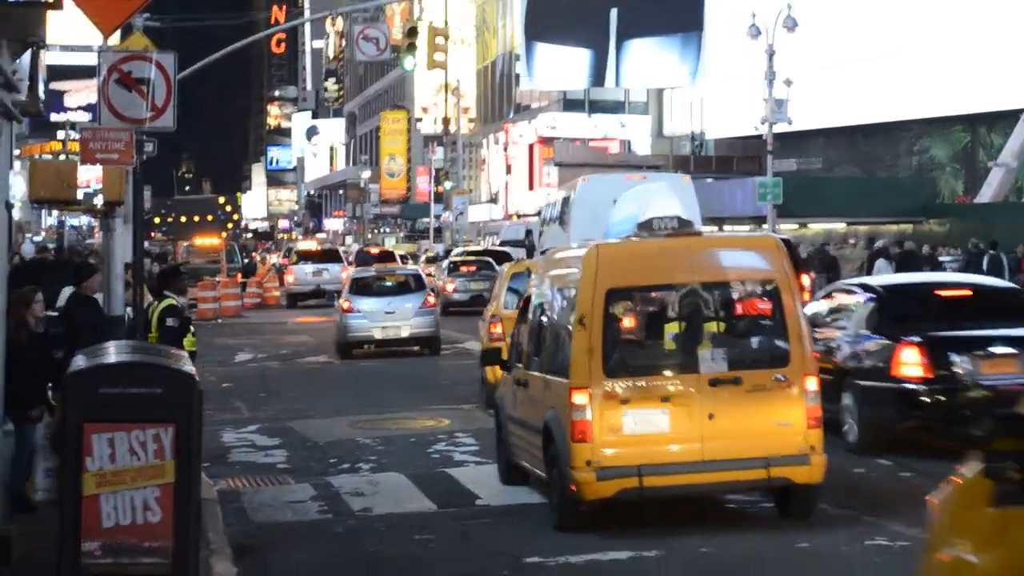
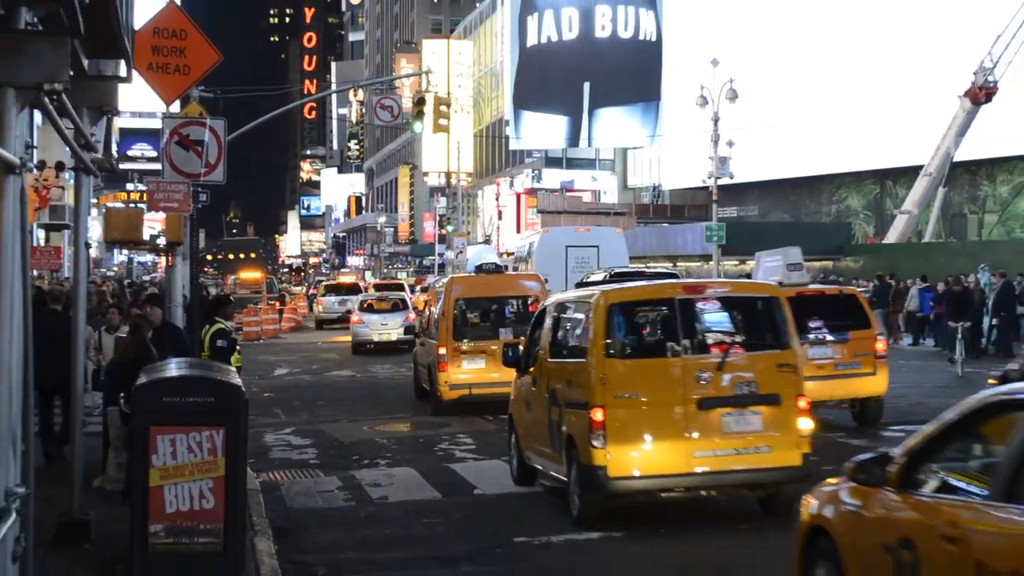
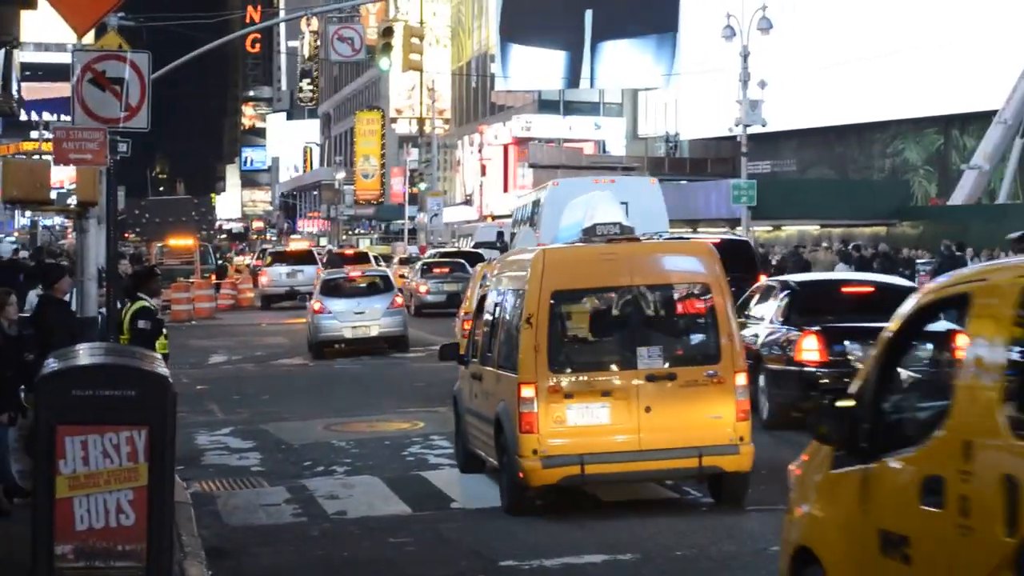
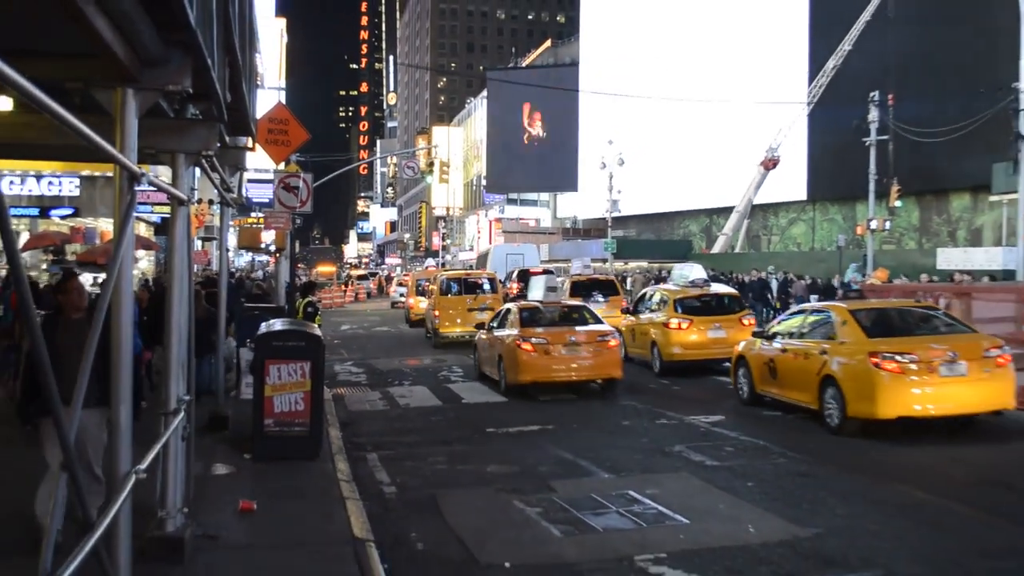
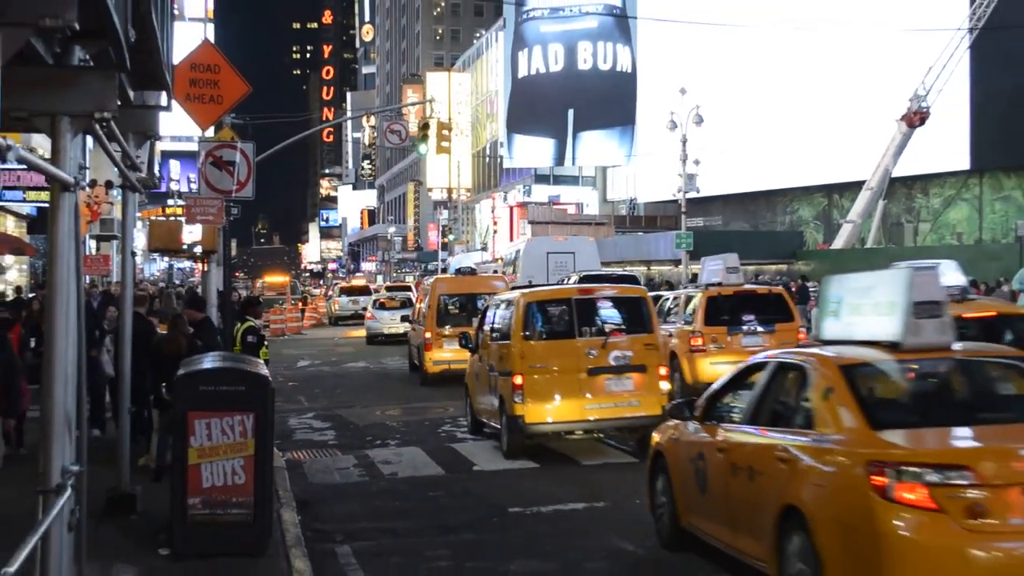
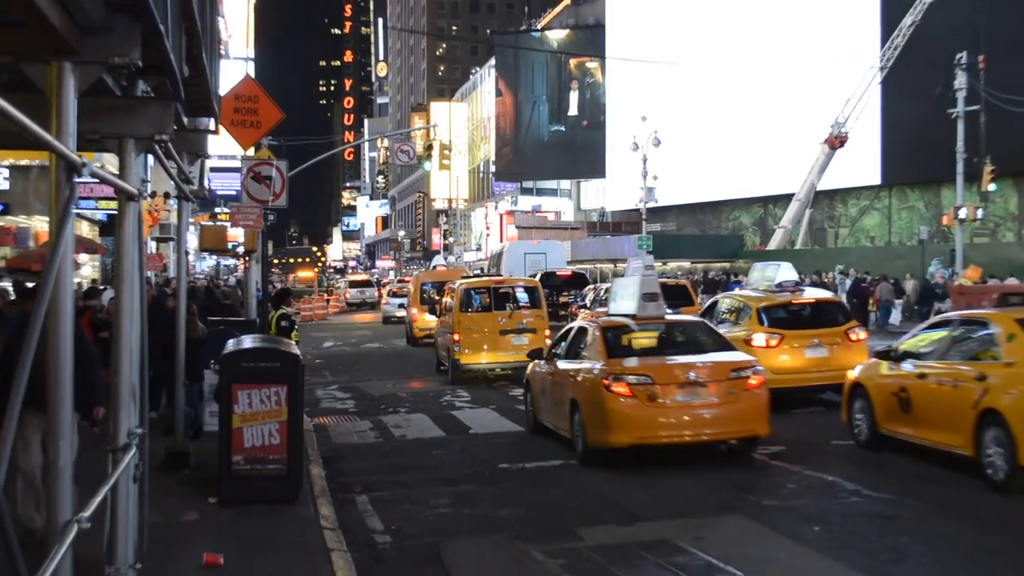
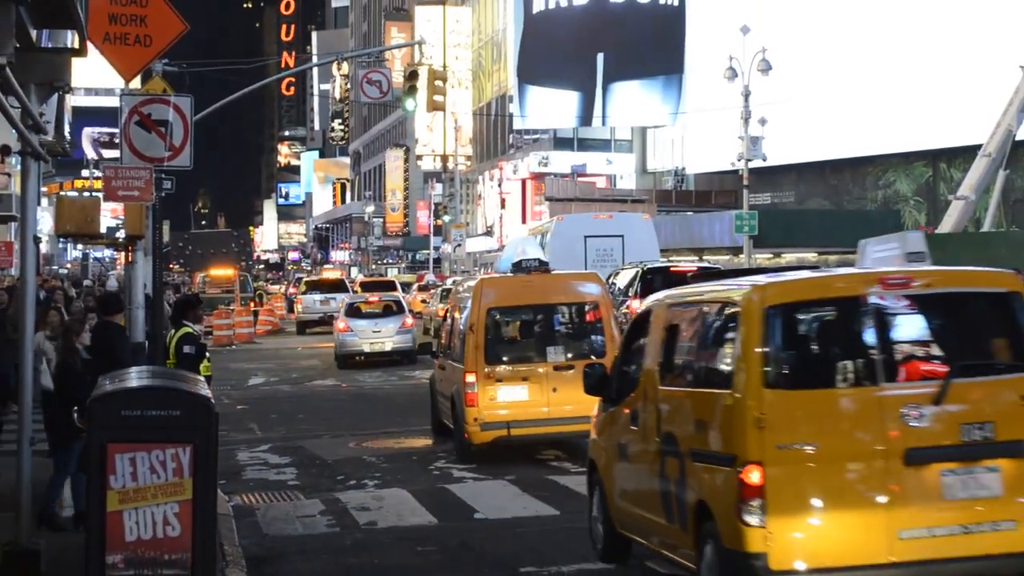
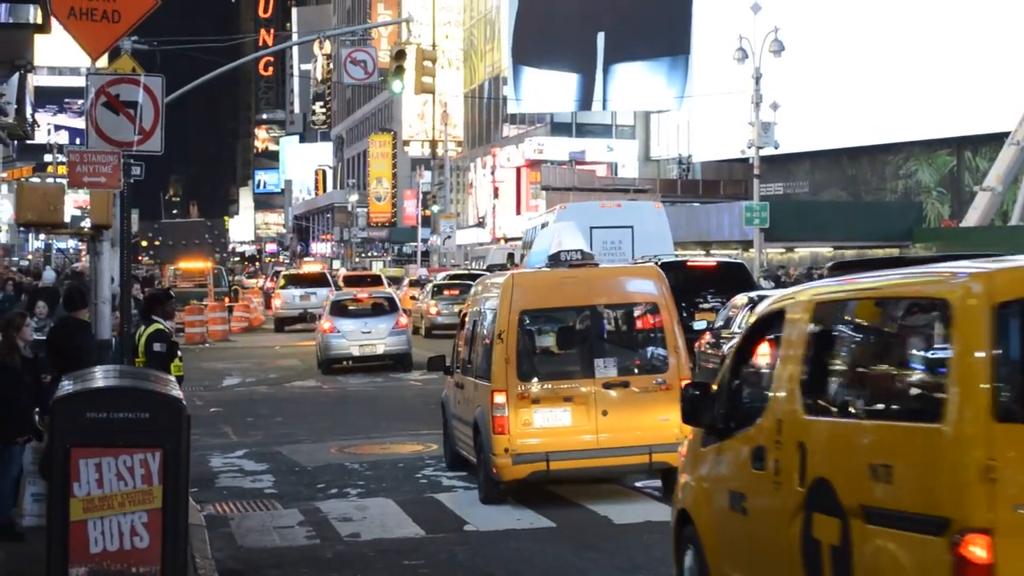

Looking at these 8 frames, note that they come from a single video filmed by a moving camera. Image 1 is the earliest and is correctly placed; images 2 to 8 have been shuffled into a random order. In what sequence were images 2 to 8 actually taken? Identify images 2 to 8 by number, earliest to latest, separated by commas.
3, 8, 7, 2, 5, 6, 4
